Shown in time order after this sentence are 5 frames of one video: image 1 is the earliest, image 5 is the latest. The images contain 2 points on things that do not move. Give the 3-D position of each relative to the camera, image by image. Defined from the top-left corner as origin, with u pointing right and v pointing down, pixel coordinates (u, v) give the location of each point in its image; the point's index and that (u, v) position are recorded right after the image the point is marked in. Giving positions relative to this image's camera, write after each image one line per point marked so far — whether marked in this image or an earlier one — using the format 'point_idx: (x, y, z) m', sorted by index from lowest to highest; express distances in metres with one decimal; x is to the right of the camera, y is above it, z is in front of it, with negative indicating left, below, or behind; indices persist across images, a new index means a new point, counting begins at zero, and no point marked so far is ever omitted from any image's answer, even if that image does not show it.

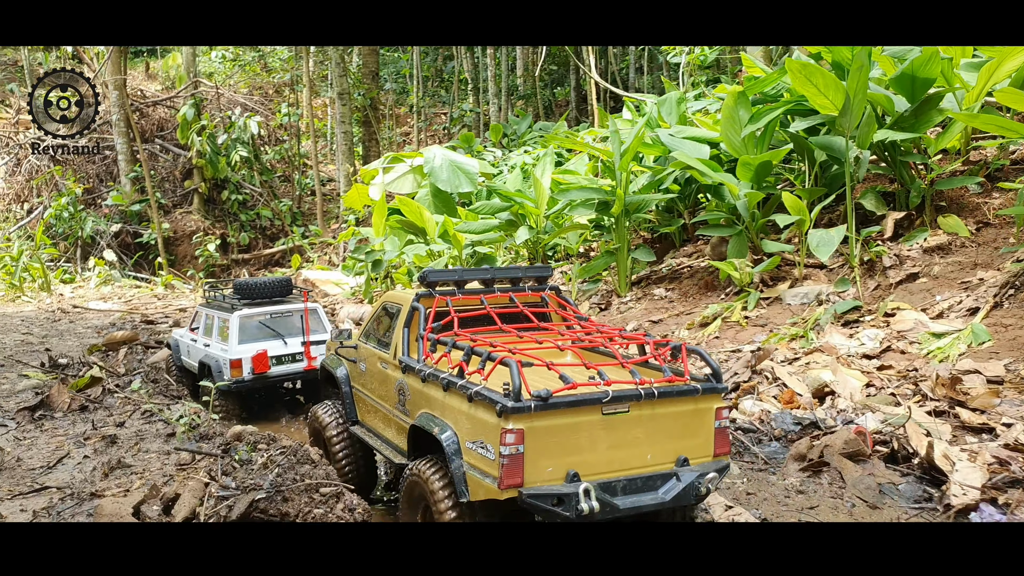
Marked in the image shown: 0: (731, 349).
0: (+1.7, -0.5, +6.3) m
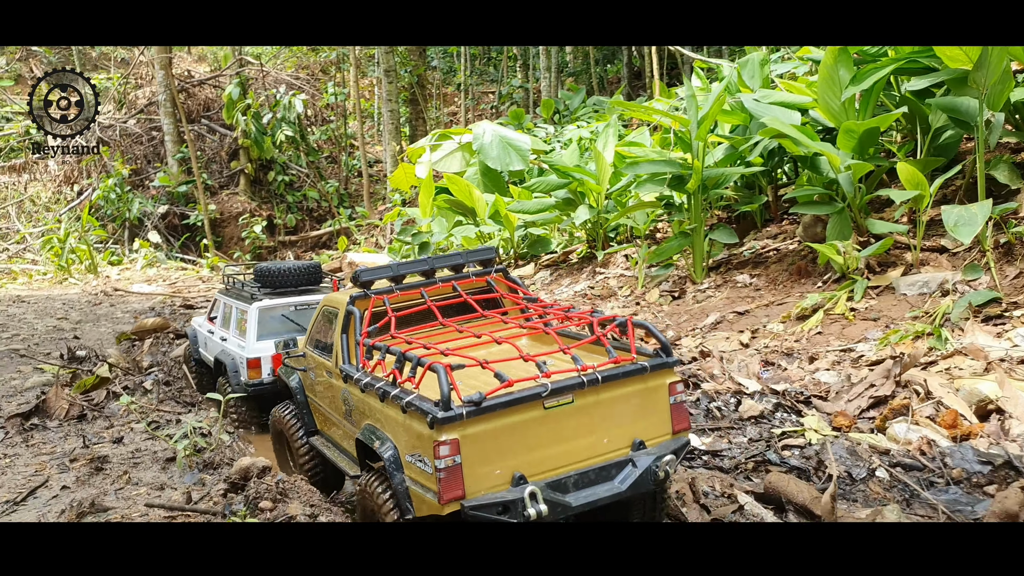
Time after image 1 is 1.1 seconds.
0: (+2.2, -0.4, +5.3) m
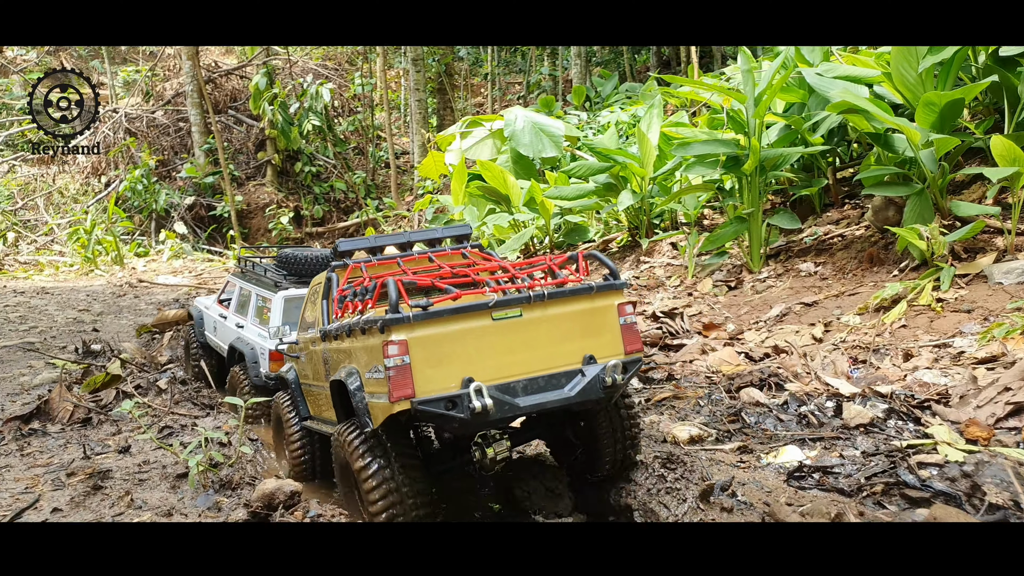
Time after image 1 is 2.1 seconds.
0: (+2.5, -0.3, +4.7) m
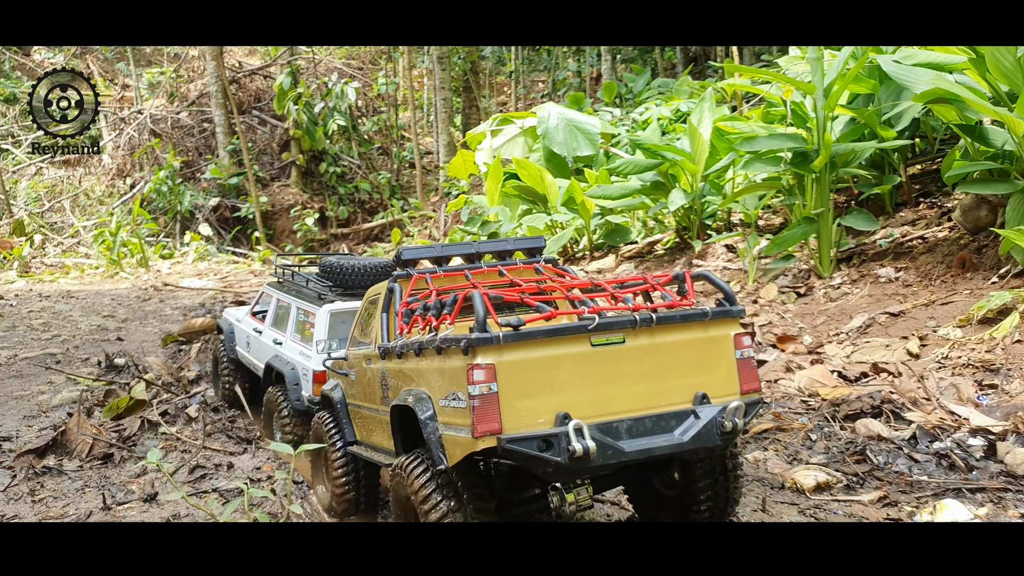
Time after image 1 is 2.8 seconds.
0: (+2.8, -0.4, +4.2) m
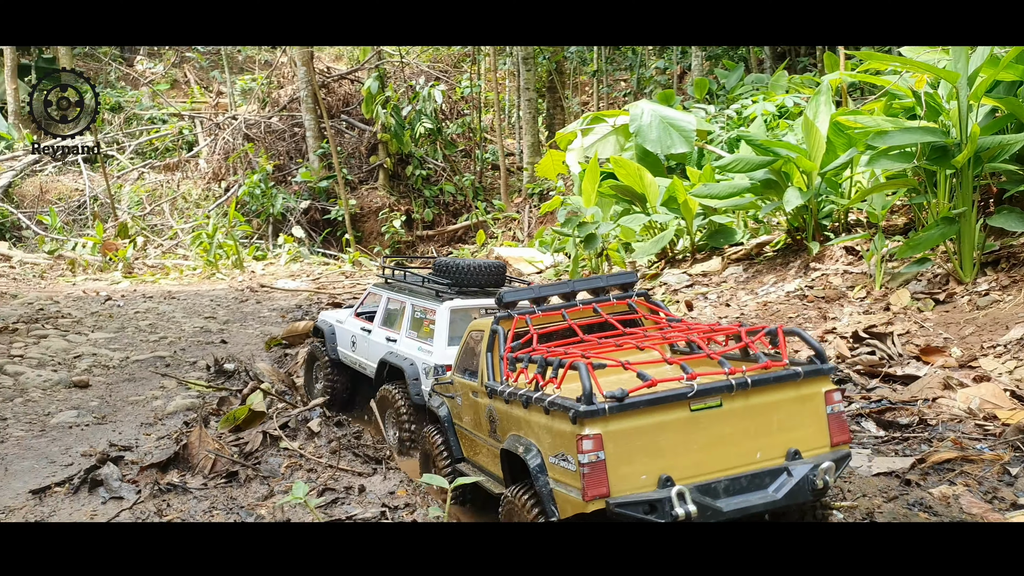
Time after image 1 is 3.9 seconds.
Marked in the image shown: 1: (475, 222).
0: (+3.5, -0.4, +3.6) m
1: (-0.6, +1.3, +15.9) m
